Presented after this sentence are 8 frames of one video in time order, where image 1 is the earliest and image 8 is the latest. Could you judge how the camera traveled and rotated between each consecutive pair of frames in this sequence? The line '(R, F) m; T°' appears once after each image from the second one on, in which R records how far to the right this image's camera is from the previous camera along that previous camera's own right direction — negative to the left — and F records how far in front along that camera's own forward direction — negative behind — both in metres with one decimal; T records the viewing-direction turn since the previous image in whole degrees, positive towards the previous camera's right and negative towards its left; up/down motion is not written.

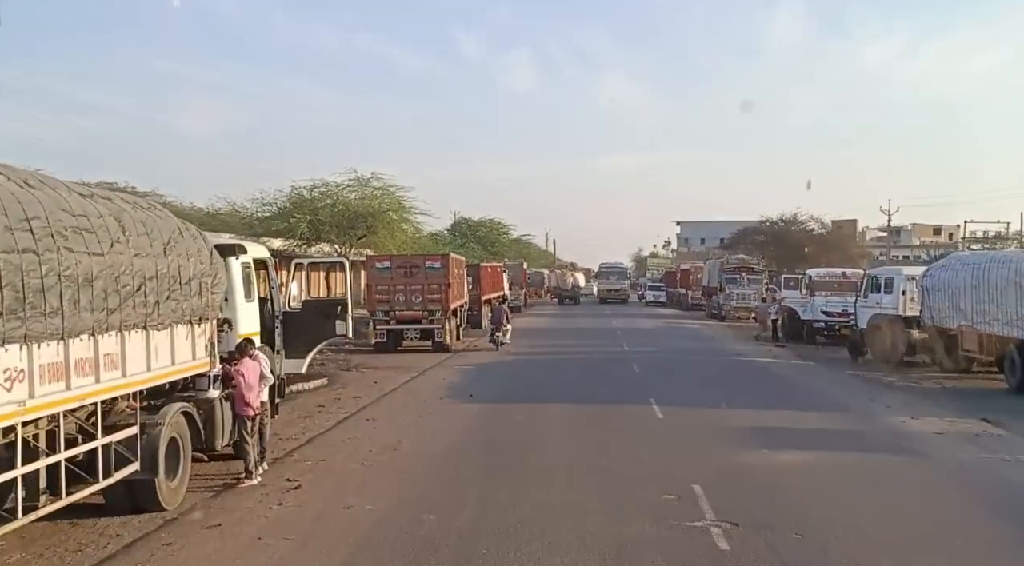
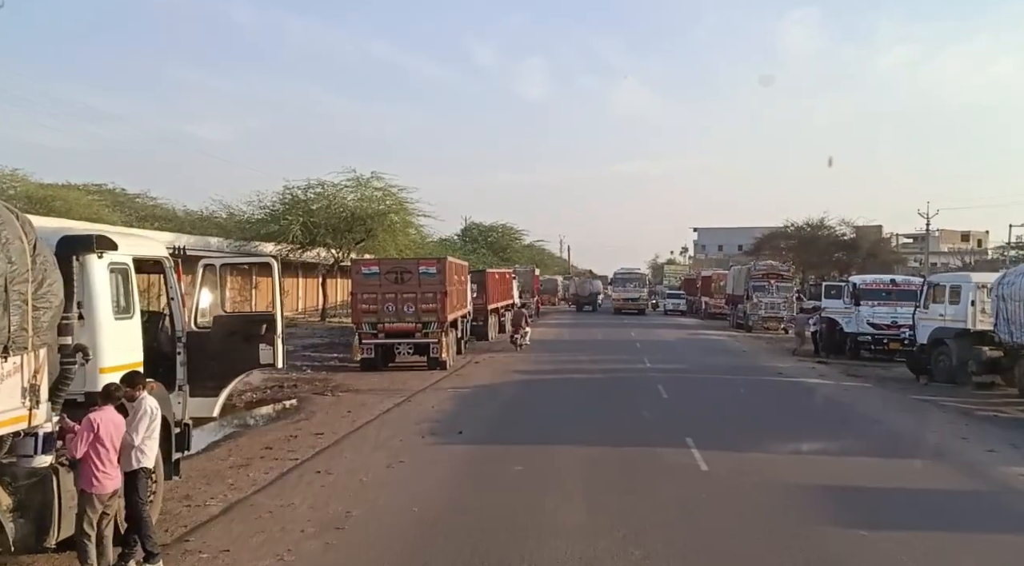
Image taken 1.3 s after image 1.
(+0.2, +3.3) m; -1°
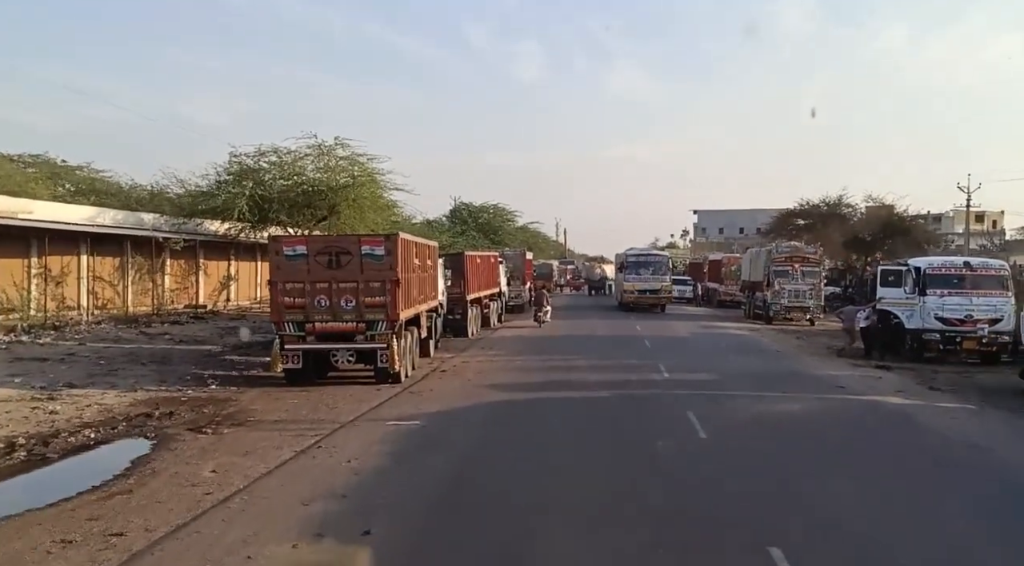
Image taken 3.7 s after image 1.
(+0.4, +5.7) m; 0°
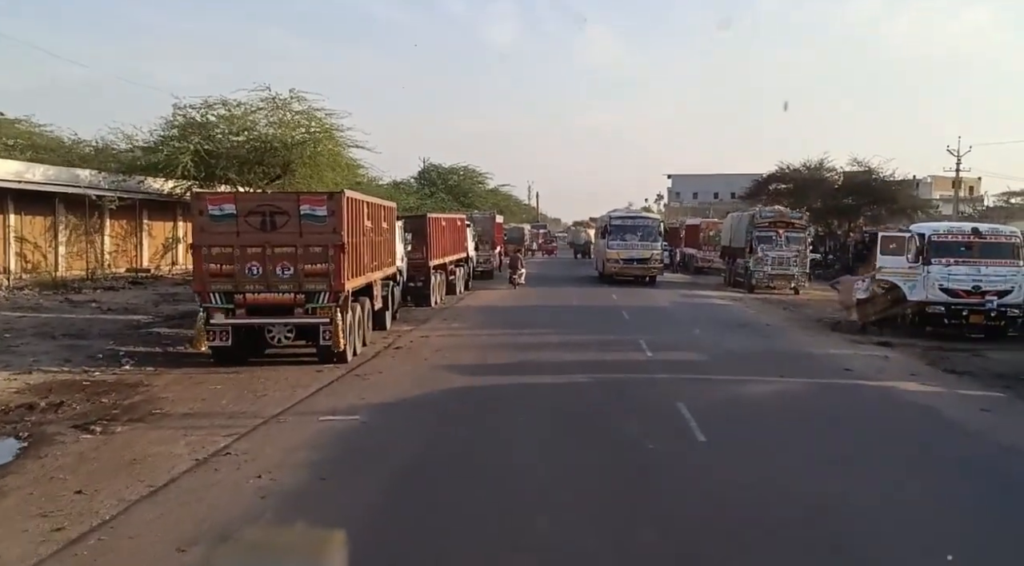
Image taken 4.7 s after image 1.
(+0.1, +2.2) m; +2°
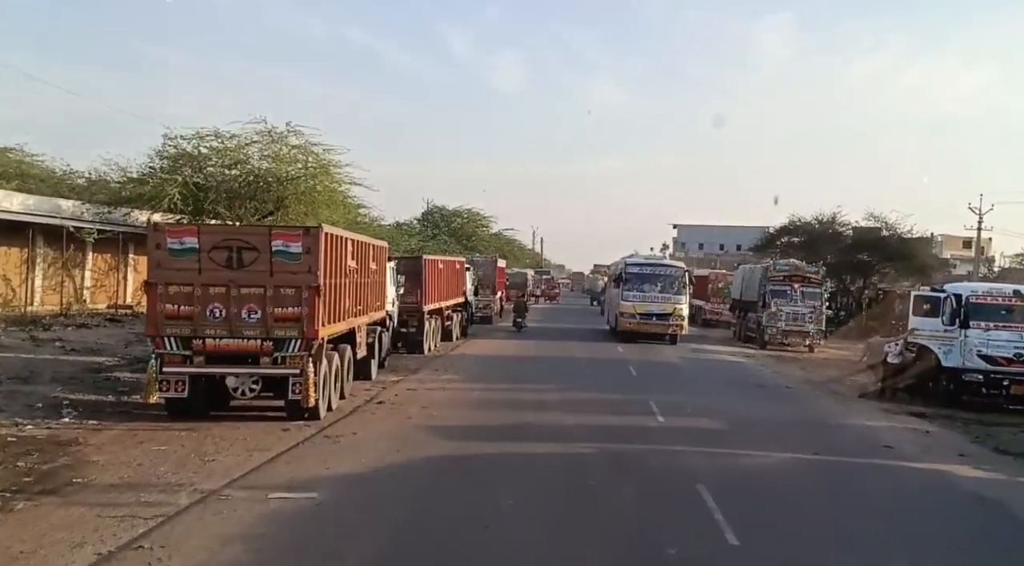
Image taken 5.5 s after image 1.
(+0.1, +1.7) m; 0°
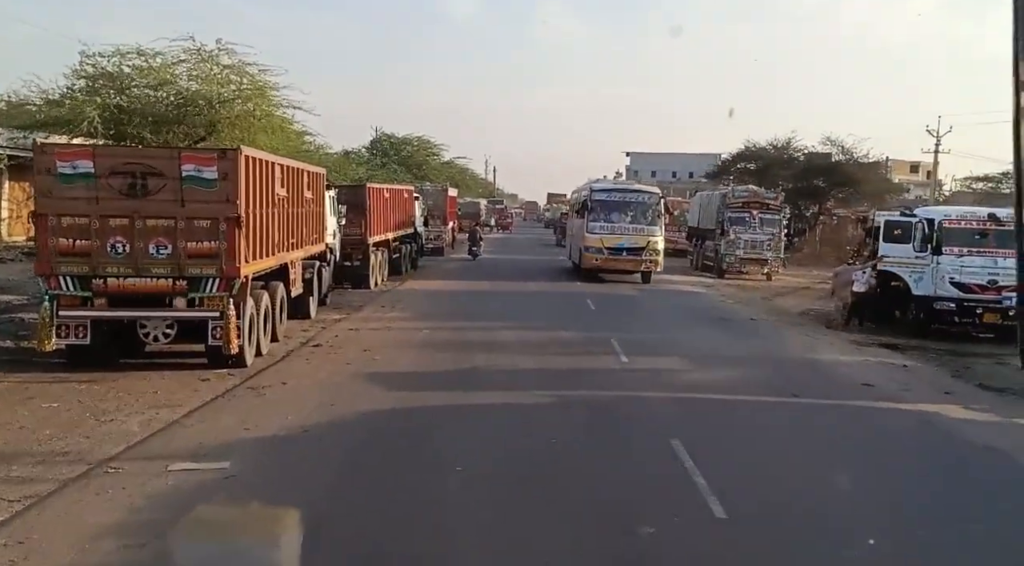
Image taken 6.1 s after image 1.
(+0.1, +1.4) m; +3°
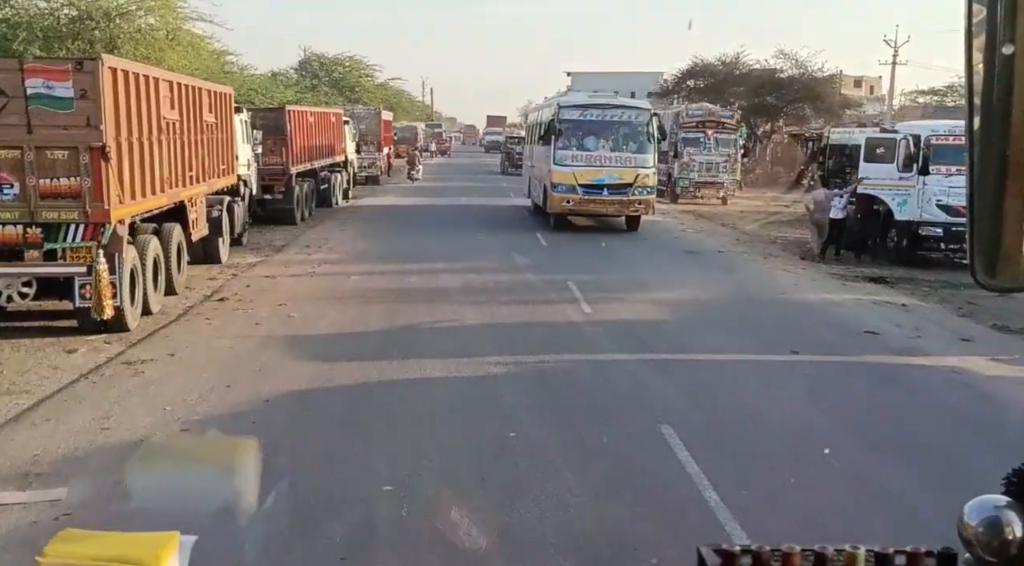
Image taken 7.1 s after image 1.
(0.0, +2.1) m; +4°
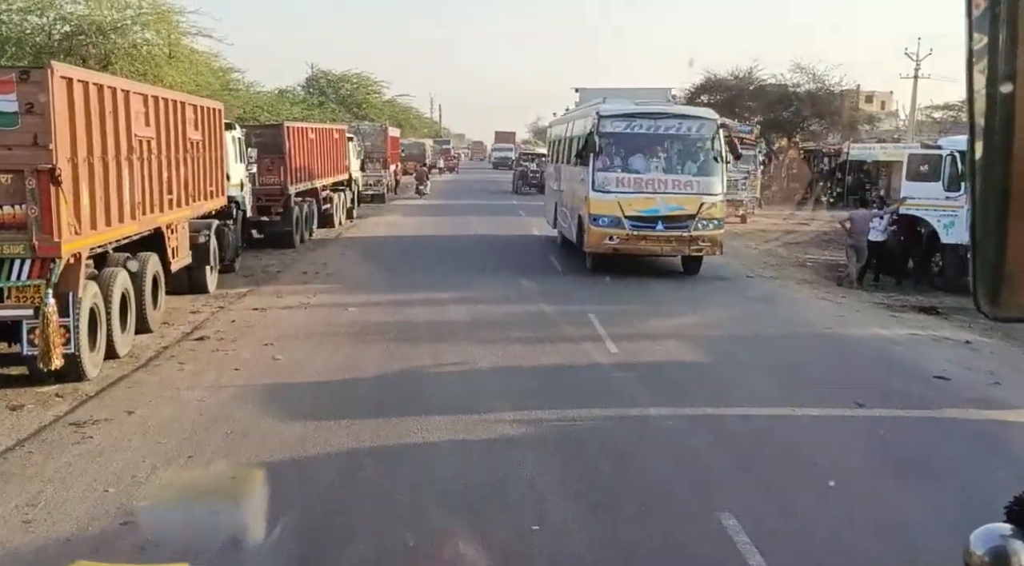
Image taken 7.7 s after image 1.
(-0.1, +1.3) m; -1°
